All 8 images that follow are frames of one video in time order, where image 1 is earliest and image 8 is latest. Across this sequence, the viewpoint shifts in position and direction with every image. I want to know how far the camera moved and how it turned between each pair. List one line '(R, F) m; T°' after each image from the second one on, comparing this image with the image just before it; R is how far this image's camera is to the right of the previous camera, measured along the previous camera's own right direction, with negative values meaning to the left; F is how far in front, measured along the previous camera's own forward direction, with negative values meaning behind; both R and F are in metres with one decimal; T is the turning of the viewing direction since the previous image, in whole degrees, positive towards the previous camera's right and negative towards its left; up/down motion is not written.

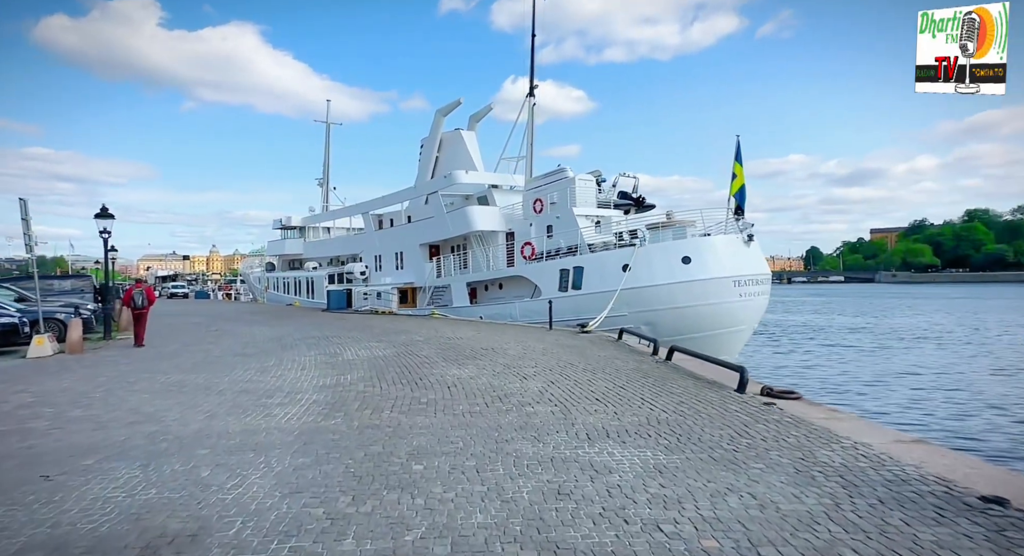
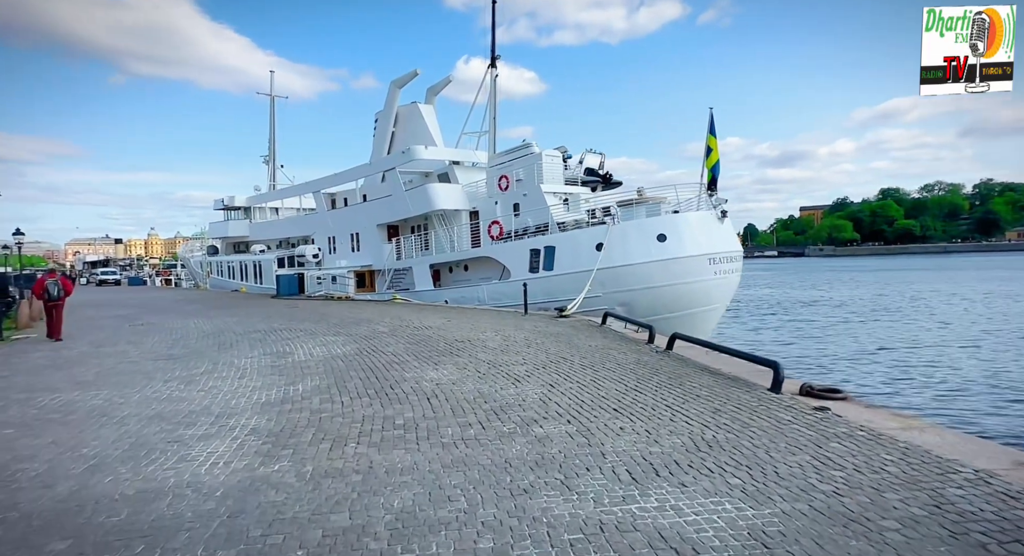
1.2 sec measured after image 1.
(-0.4, +1.5) m; +4°
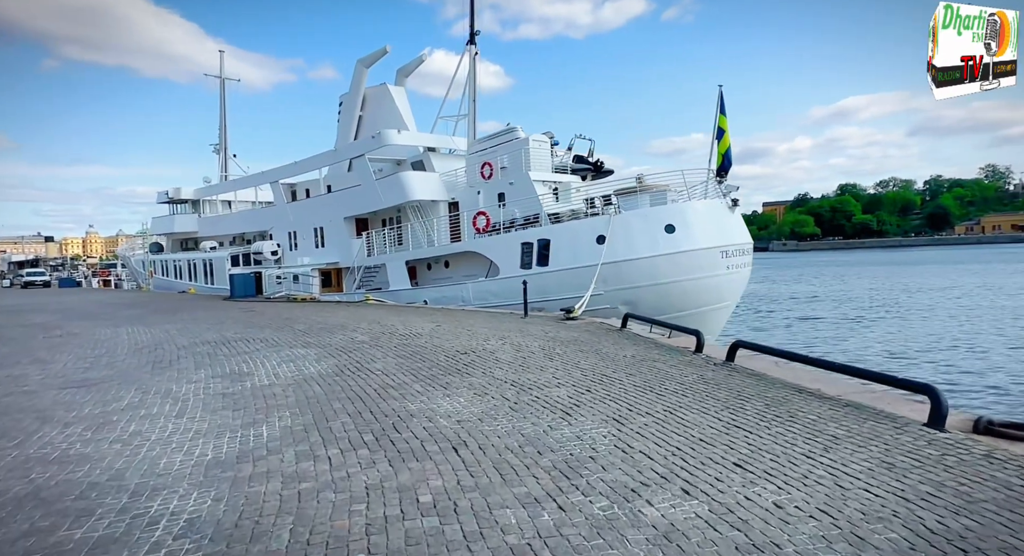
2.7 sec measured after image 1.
(-0.7, +1.8) m; +3°
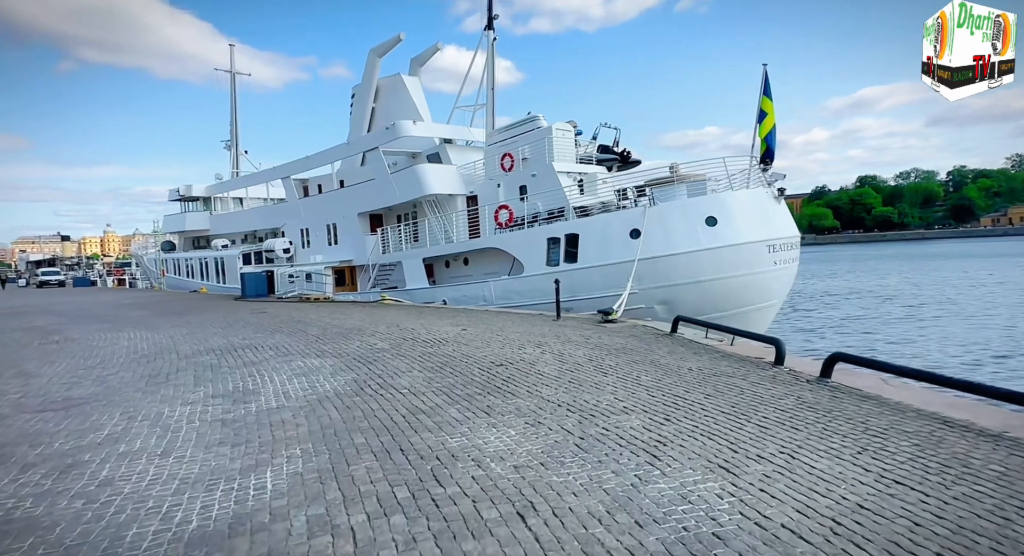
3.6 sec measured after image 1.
(-0.4, +1.1) m; -1°
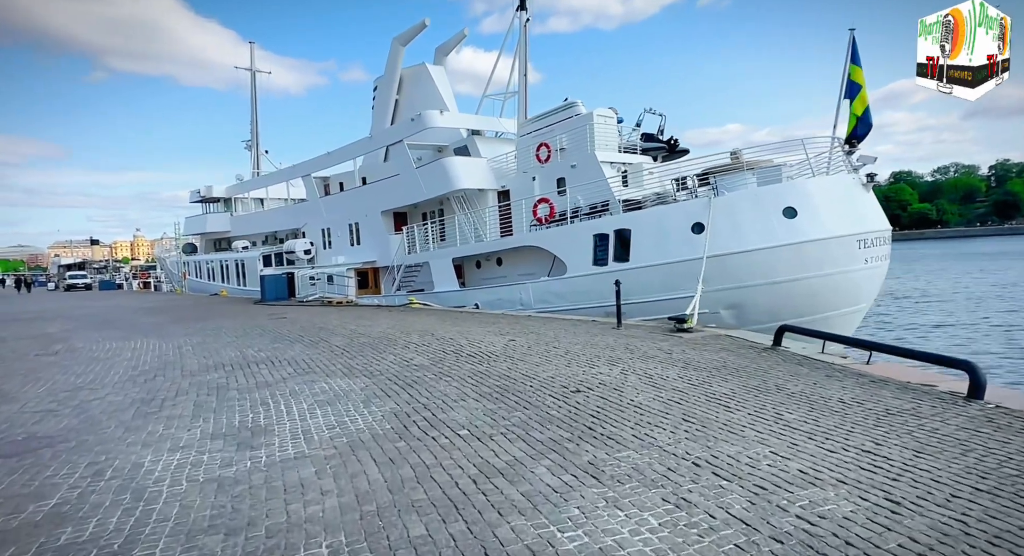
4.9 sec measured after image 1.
(-0.6, +1.6) m; -2°
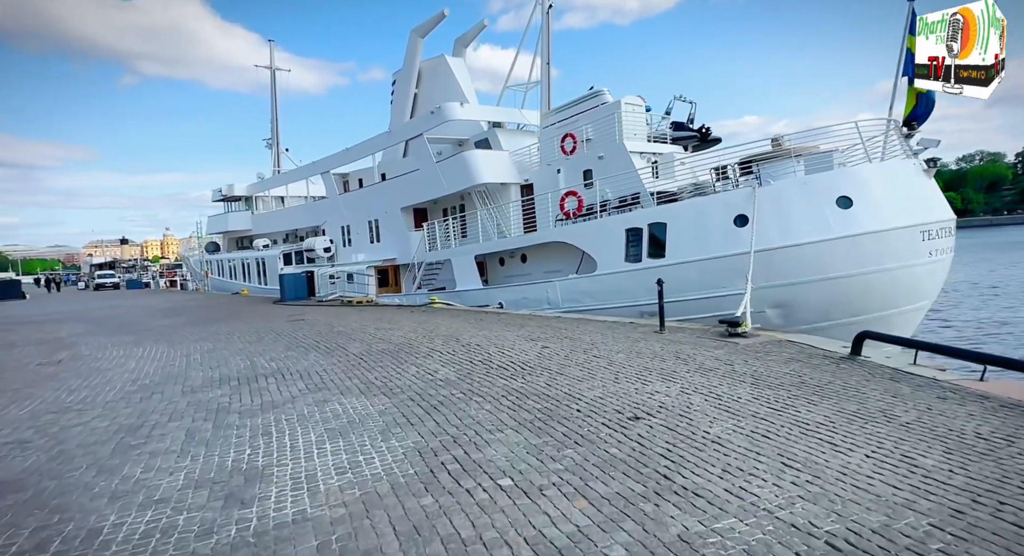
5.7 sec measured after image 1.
(-0.2, +1.0) m; -2°
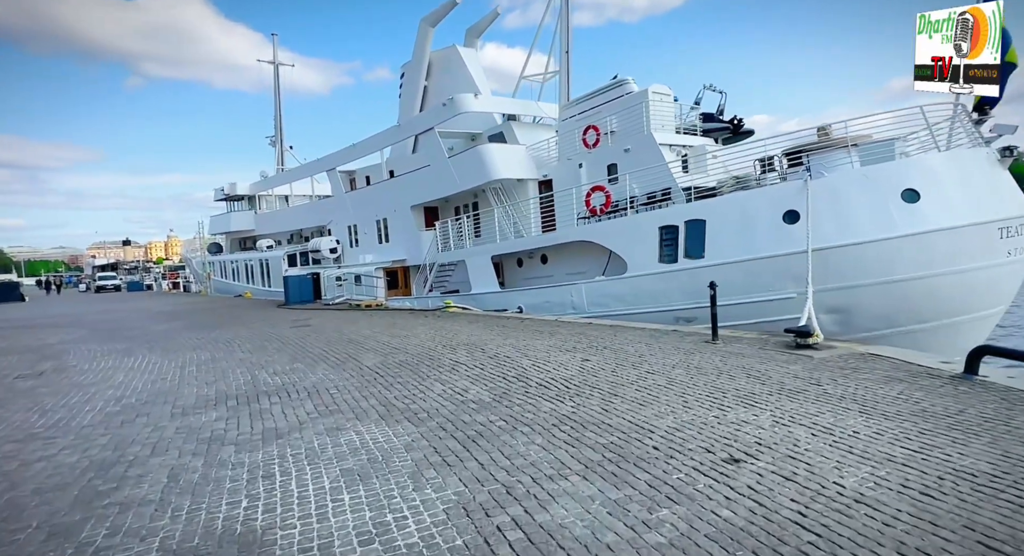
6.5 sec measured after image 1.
(-0.4, +1.1) m; -1°
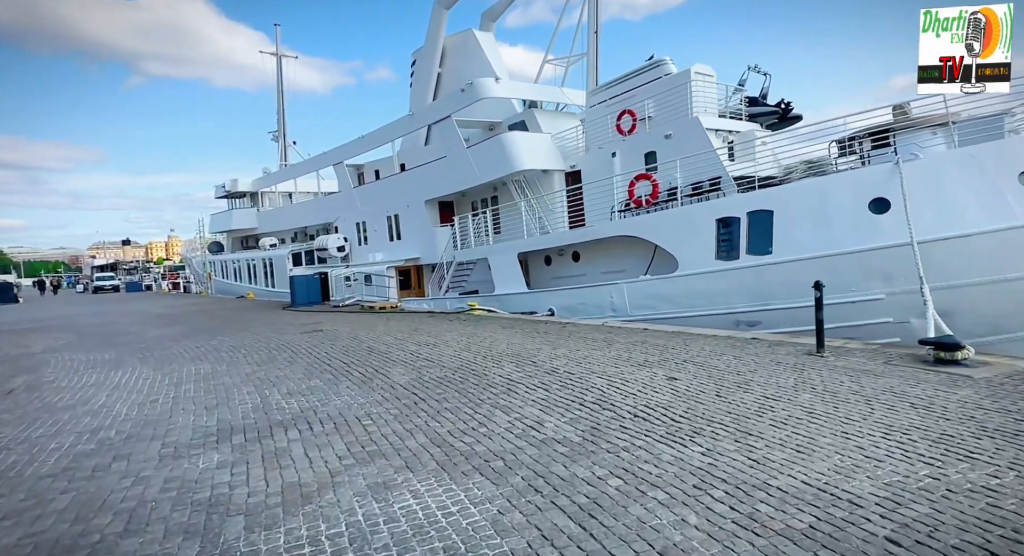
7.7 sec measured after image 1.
(-0.8, +1.5) m; 0°
